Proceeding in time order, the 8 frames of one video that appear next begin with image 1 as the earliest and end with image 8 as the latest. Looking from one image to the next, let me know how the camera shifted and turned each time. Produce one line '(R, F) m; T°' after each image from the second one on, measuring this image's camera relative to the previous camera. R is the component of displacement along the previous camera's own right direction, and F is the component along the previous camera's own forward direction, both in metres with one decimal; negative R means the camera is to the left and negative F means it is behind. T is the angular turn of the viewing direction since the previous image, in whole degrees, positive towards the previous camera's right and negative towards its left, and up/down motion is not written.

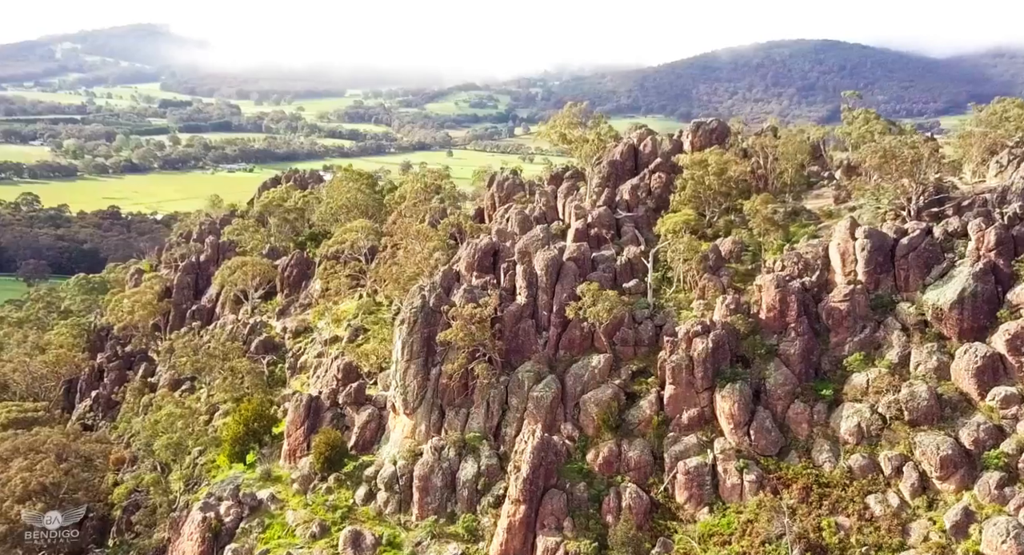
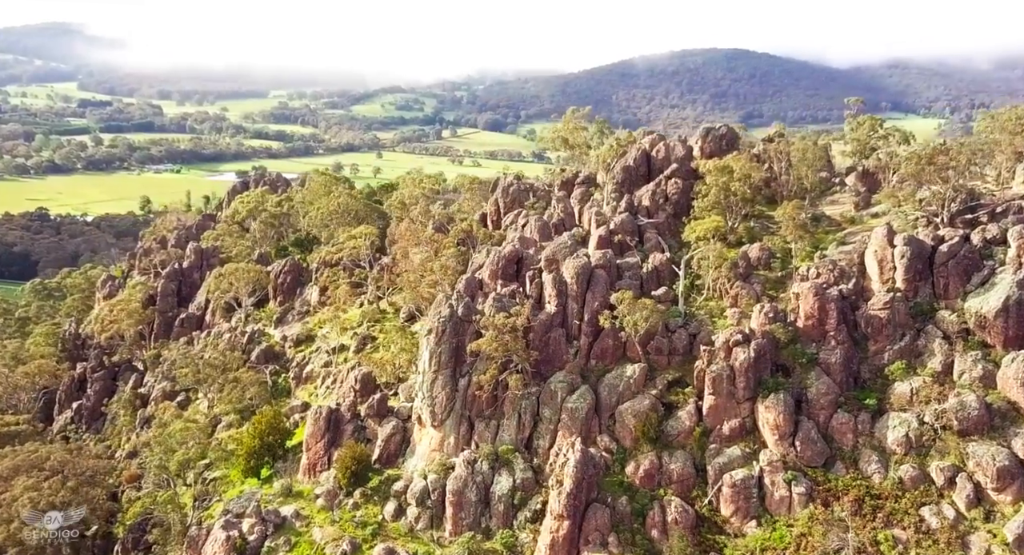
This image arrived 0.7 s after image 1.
(-5.8, +2.2) m; +3°
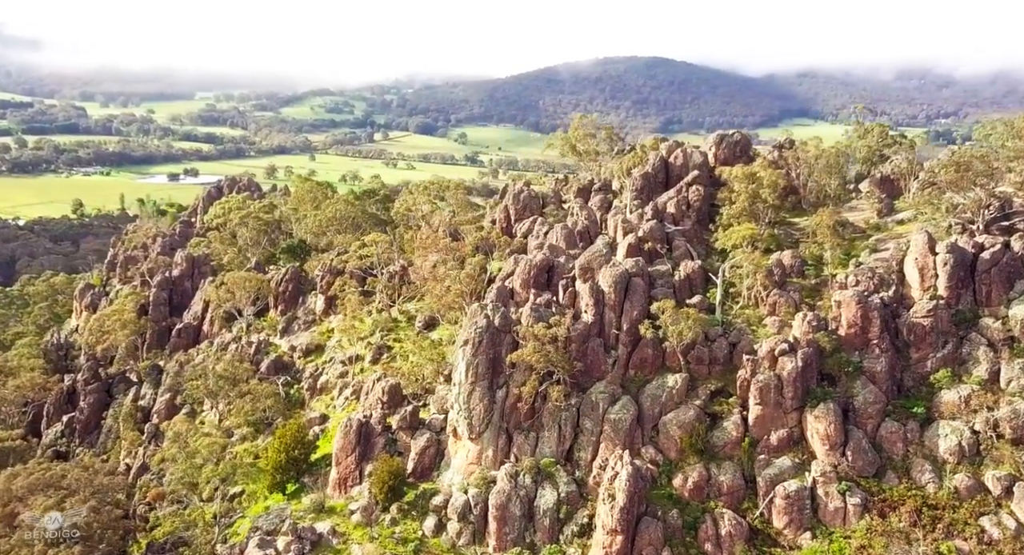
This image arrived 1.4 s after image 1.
(-5.8, +1.8) m; +3°
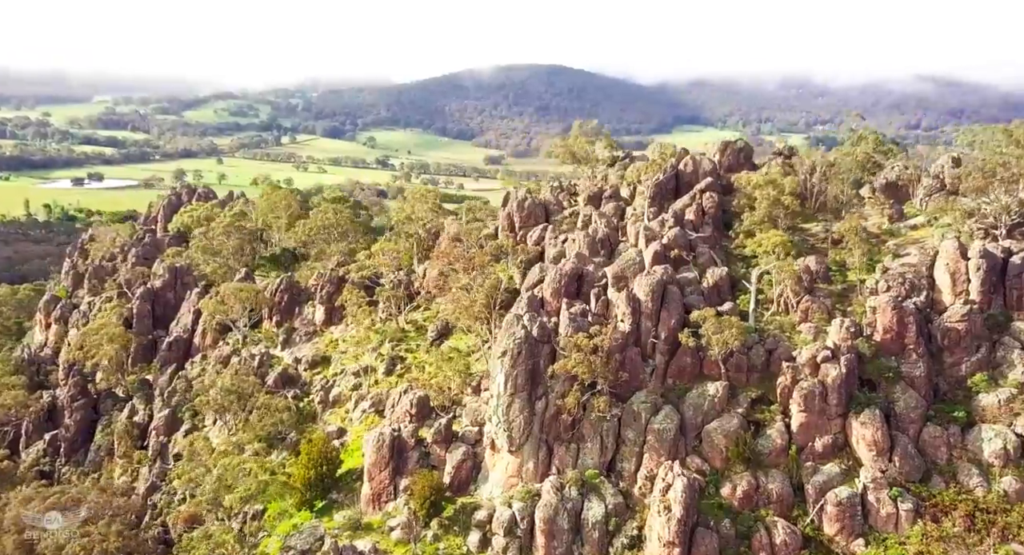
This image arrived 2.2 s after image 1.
(-6.9, +1.5) m; +4°
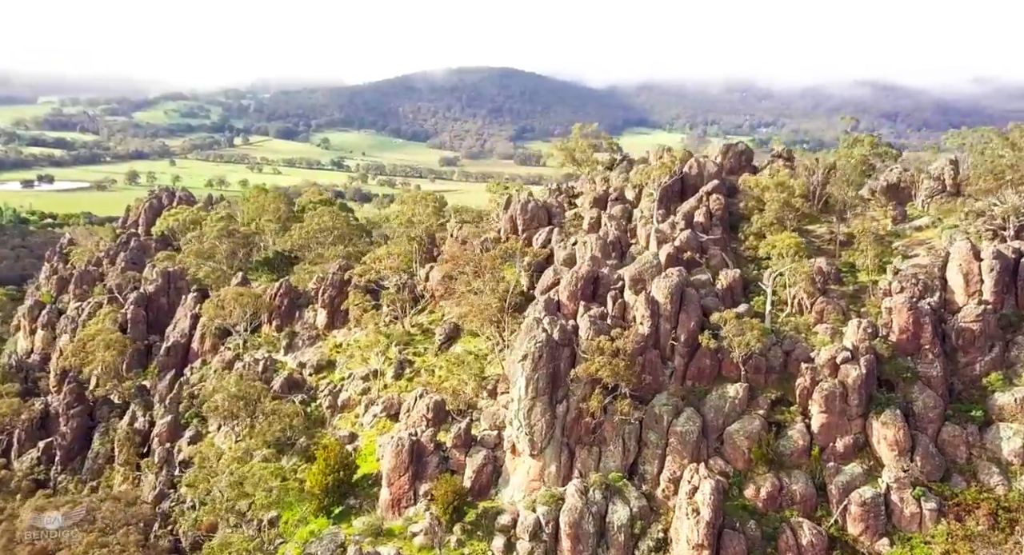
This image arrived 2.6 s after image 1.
(-3.5, +0.3) m; +2°
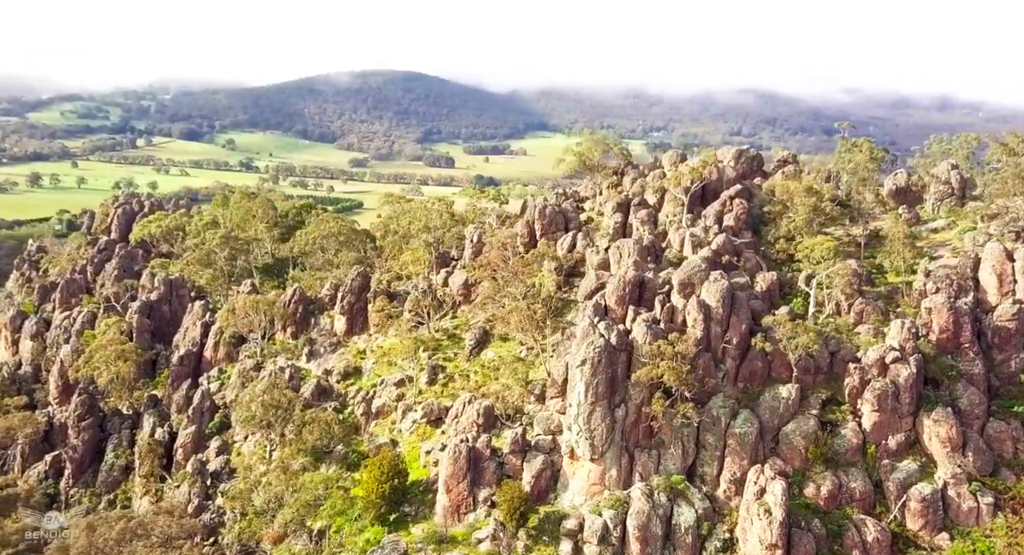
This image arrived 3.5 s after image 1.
(-8.1, +0.1) m; +3°
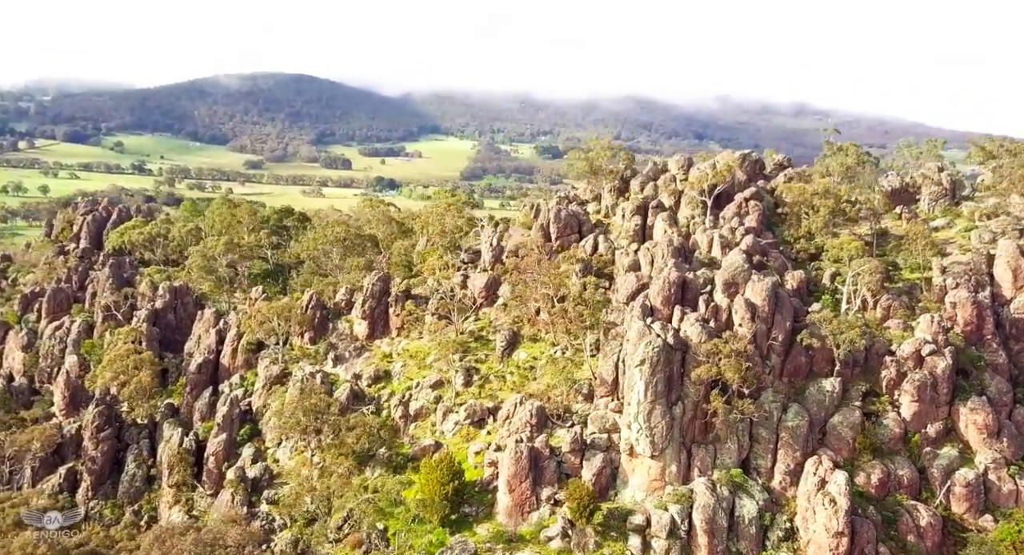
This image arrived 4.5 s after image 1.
(-9.1, -1.2) m; +4°
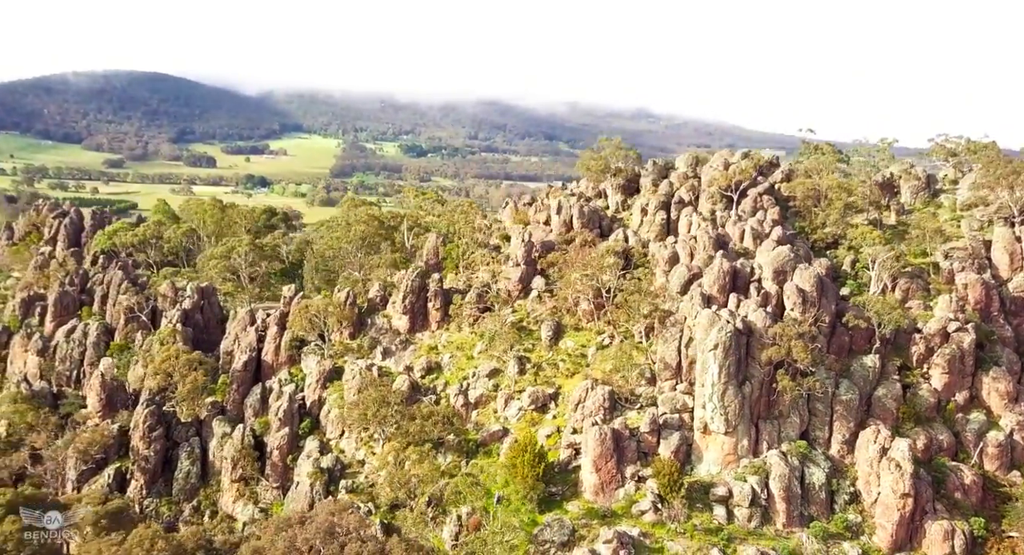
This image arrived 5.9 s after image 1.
(-13.6, -4.6) m; +6°
